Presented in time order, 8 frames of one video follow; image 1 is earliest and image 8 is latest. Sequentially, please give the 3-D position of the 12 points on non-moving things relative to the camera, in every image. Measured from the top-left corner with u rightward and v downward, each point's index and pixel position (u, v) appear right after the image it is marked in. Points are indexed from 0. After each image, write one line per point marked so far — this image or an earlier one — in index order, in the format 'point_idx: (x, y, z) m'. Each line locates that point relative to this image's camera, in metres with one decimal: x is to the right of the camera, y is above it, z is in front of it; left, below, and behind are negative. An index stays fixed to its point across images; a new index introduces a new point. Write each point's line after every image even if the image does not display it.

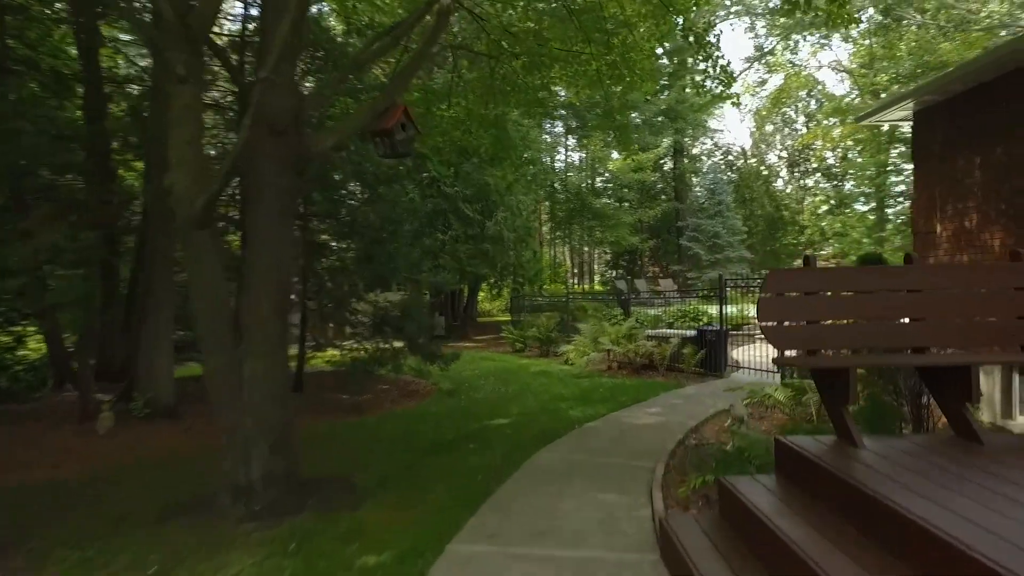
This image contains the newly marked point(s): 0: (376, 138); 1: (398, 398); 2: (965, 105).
0: (-1.1, +1.2, +4.8) m
1: (-1.7, -1.6, +9.0) m
2: (+4.5, +1.8, +5.9) m
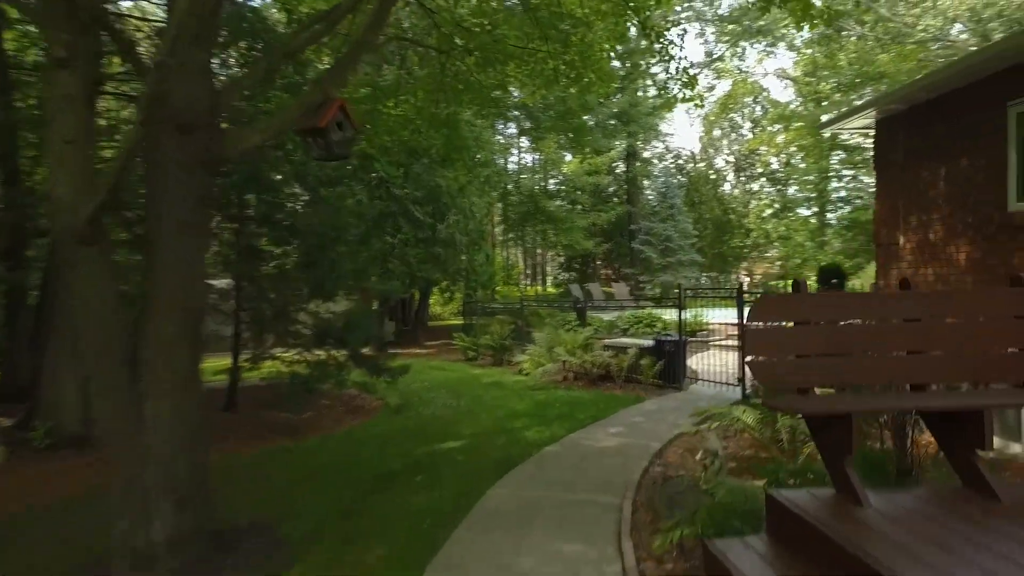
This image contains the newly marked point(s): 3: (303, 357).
0: (-1.4, +1.0, +4.2) m
1: (-2.4, -1.8, +8.4) m
2: (+4.1, +1.7, +5.8) m
3: (-2.9, -1.0, +8.4) m
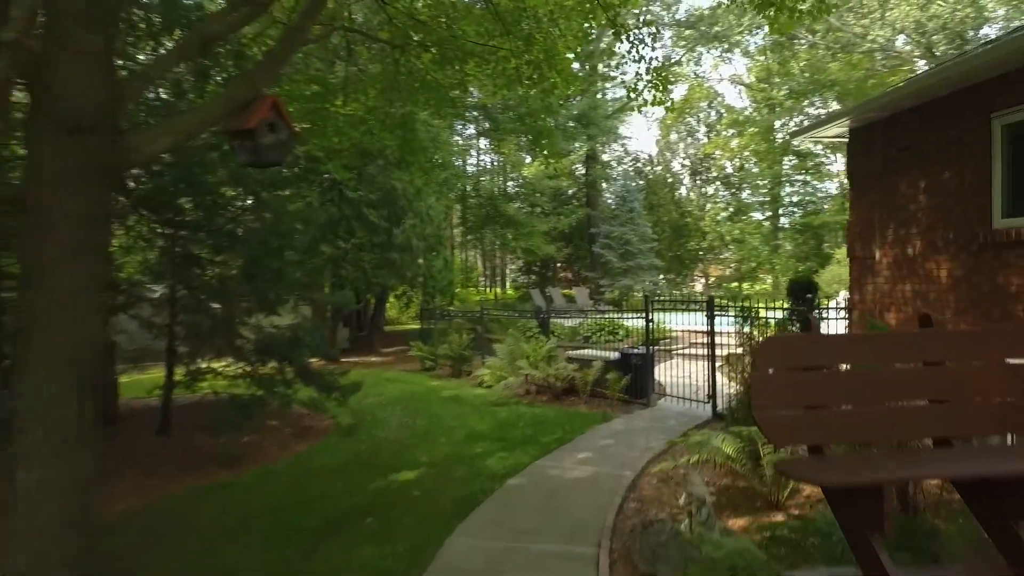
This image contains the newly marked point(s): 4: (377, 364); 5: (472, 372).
0: (-1.7, +0.9, +3.7) m
1: (-2.9, -1.9, +7.8) m
2: (+3.7, +1.5, +5.7) m
3: (-3.4, -1.1, +7.7) m
4: (-3.4, -1.9, +15.1) m
5: (-0.8, -1.8, +12.5) m
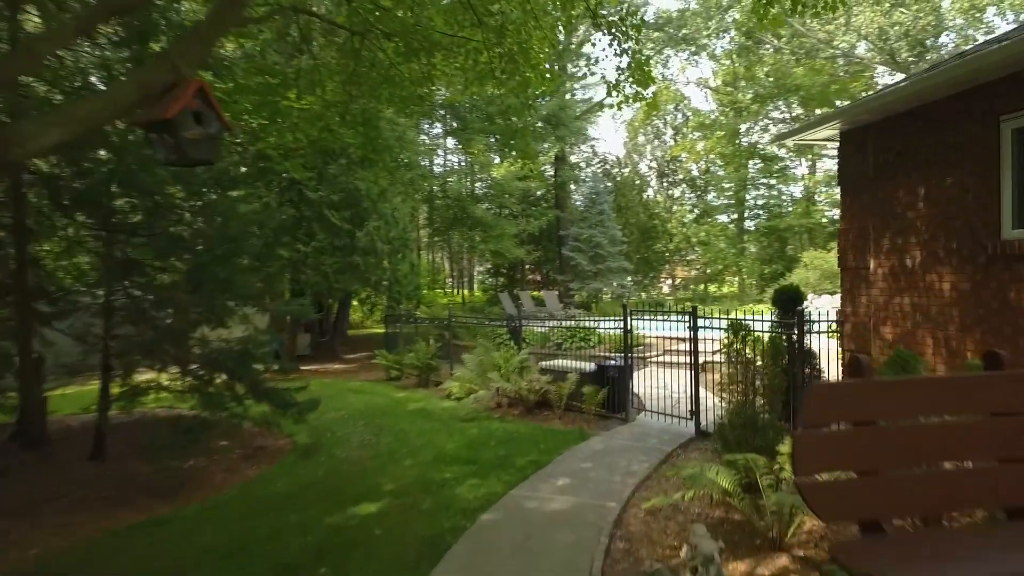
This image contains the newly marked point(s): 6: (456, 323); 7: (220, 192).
0: (-1.8, +0.8, +3.1) m
1: (-3.2, -2.0, +7.1) m
2: (+3.5, +1.4, +5.4) m
3: (-3.7, -1.2, +7.1) m
4: (-4.1, -2.0, +14.4) m
5: (-1.4, -1.9, +11.9) m
6: (-1.1, -0.7, +12.3) m
7: (-3.4, +1.1, +7.0) m
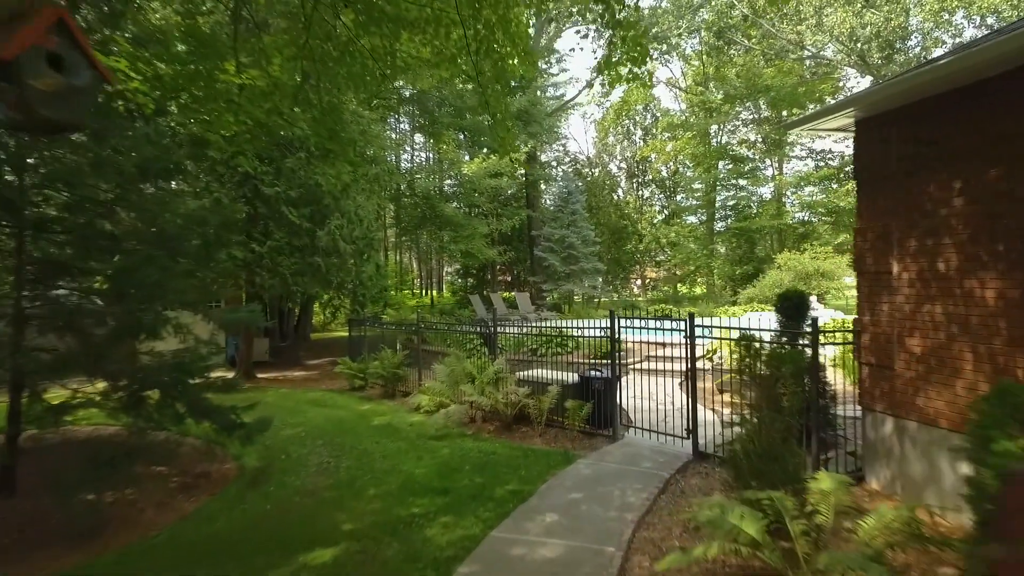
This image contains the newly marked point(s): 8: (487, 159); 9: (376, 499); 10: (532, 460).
0: (-1.8, +0.7, +2.3) m
1: (-3.5, -2.1, +6.2) m
2: (+3.3, +1.4, +4.8) m
3: (-4.0, -1.3, +6.1) m
4: (-4.7, -2.1, +13.5) m
5: (-1.9, -1.9, +11.1) m
6: (-1.6, -0.8, +11.5) m
7: (-3.6, +1.0, +6.1) m
8: (-0.8, +4.2, +19.9) m
9: (-1.3, -1.9, +5.6) m
10: (+0.2, -1.8, +6.3) m
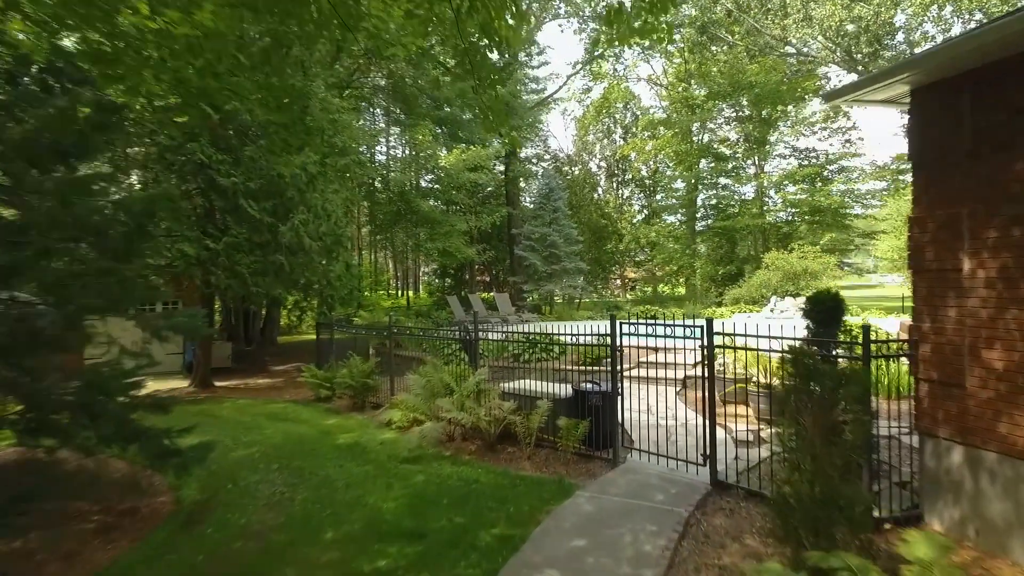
0: (-1.8, +0.7, +1.3) m
1: (-3.6, -2.1, +5.1) m
2: (+3.2, +1.4, +4.0) m
3: (-4.1, -1.3, +5.0) m
4: (-5.1, -2.1, +12.3) m
5: (-2.2, -2.0, +10.1) m
6: (-2.0, -0.8, +10.5) m
7: (-3.7, +1.0, +5.0) m
8: (-1.5, +4.2, +18.9) m
9: (-1.4, -1.9, +4.6) m
10: (+0.1, -1.8, +5.3) m
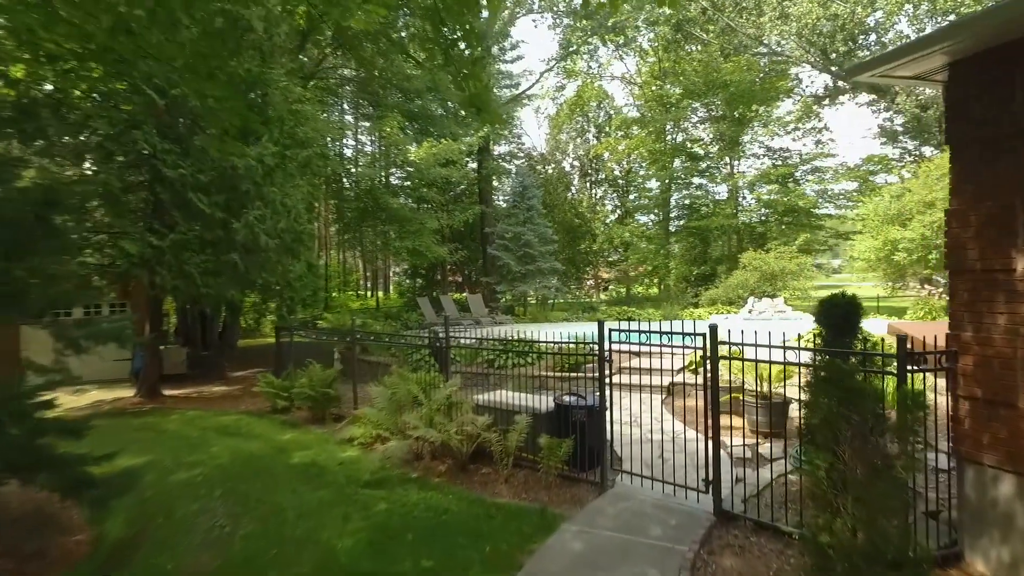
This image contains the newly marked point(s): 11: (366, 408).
0: (-1.8, +0.7, +0.5) m
1: (-3.8, -2.1, +4.3) m
2: (+3.1, +1.3, +3.5) m
3: (-4.3, -1.3, +4.2) m
4: (-5.6, -2.1, +11.4) m
5: (-2.6, -2.0, +9.3) m
6: (-2.4, -0.8, +9.7) m
7: (-3.9, +1.0, +4.2) m
8: (-2.3, +4.2, +18.1) m
9: (-1.5, -1.9, +3.9) m
10: (-0.1, -1.8, +4.7) m
11: (-1.8, -1.4, +7.3) m
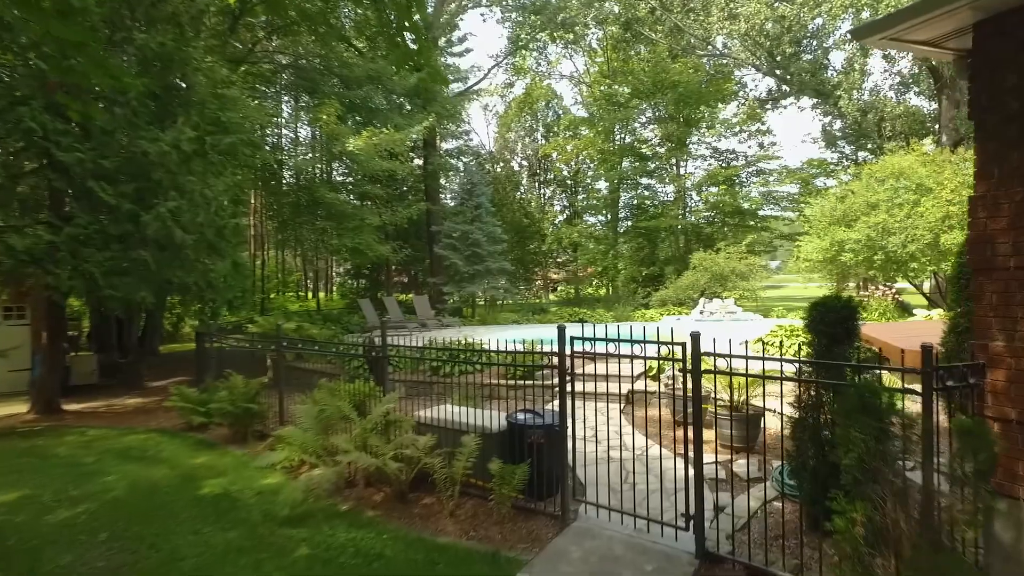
0: (-1.8, +0.7, -0.4) m
1: (-4.1, -2.1, +3.2) m
2: (+2.8, +1.3, +2.9) m
3: (-4.6, -1.3, +3.0) m
4: (-6.5, -2.1, +10.1) m
5: (-3.4, -2.0, +8.3) m
6: (-3.1, -0.8, +8.7) m
7: (-4.2, +1.0, +3.1) m
8: (-3.8, +4.2, +17.1) m
9: (-1.8, -2.0, +2.9) m
10: (-0.5, -1.8, +3.9) m
11: (-2.3, -1.4, +6.3) m
